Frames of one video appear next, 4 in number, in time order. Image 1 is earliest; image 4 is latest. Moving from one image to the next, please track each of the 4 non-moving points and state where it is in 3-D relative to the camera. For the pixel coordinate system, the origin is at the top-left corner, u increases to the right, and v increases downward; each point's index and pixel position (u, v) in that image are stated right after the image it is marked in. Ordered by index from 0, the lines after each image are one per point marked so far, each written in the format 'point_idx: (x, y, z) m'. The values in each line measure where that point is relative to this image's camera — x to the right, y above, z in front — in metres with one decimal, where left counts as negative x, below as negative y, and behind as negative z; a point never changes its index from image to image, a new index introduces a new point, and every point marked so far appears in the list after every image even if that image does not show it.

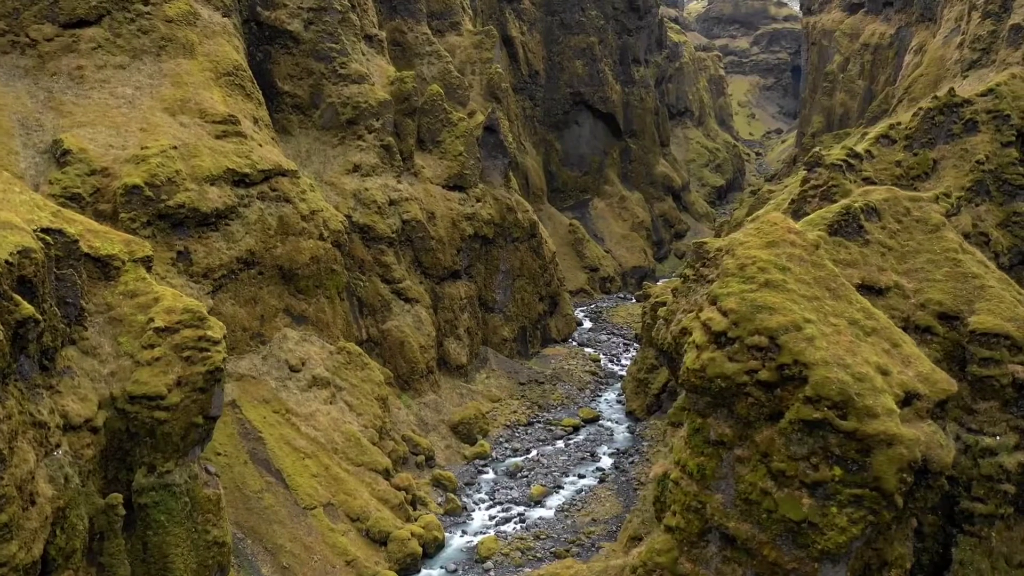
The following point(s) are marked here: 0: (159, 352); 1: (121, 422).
0: (-9.1, -1.6, +19.2) m
1: (-9.8, -3.3, +18.5) m
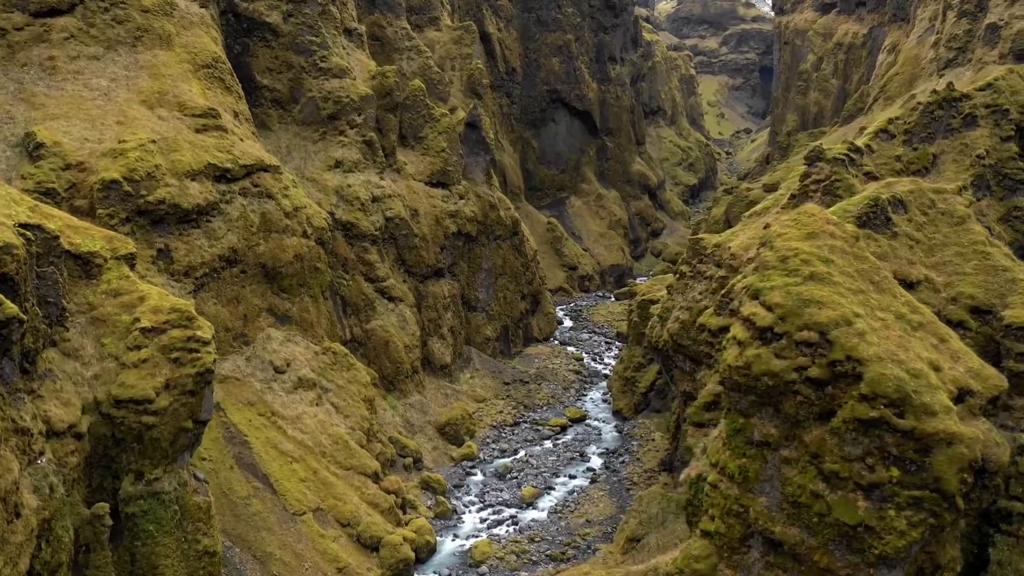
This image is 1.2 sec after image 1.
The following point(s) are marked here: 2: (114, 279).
0: (-9.0, -1.6, +18.3) m
1: (-9.6, -3.3, +17.6) m
2: (-10.5, +0.2, +19.7) m
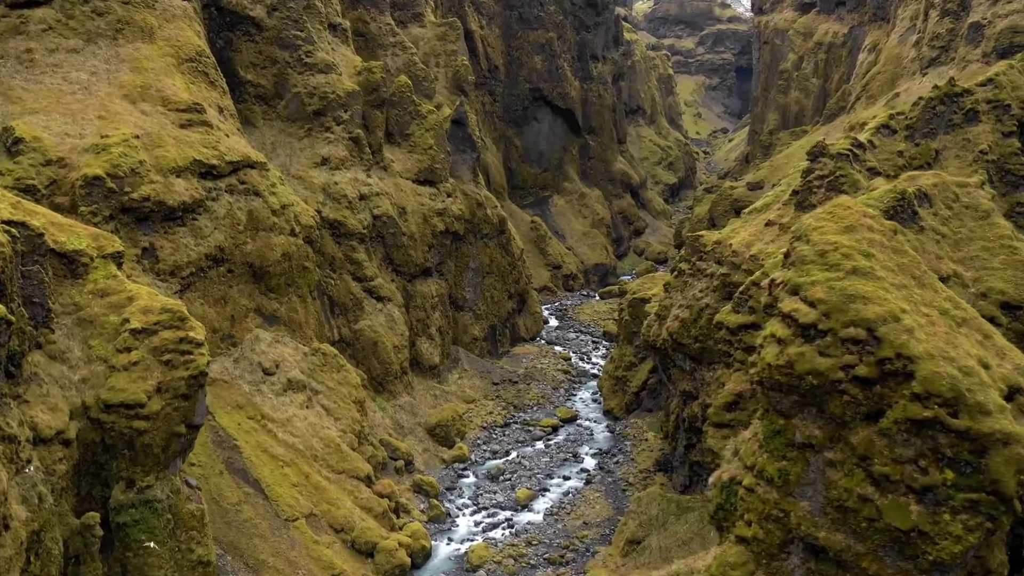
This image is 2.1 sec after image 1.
0: (-8.8, -1.6, +17.5) m
1: (-9.5, -3.3, +16.8) m
2: (-10.4, +0.2, +18.9) m
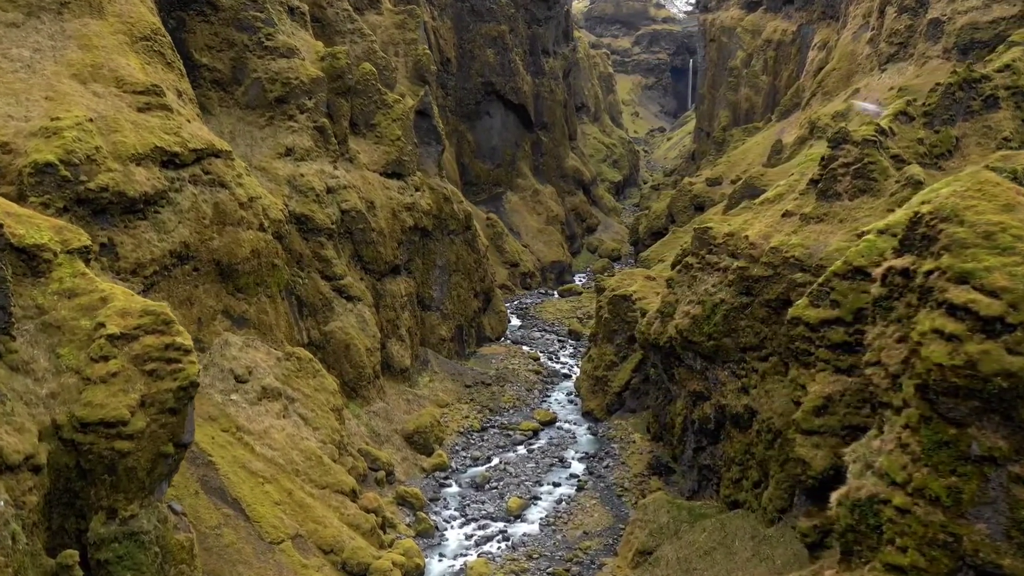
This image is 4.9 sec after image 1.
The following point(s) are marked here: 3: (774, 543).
0: (-8.1, -1.6, +15.2) m
1: (-8.6, -3.3, +14.4) m
2: (-9.8, +0.2, +16.4) m
3: (+6.7, -6.5, +19.0) m
